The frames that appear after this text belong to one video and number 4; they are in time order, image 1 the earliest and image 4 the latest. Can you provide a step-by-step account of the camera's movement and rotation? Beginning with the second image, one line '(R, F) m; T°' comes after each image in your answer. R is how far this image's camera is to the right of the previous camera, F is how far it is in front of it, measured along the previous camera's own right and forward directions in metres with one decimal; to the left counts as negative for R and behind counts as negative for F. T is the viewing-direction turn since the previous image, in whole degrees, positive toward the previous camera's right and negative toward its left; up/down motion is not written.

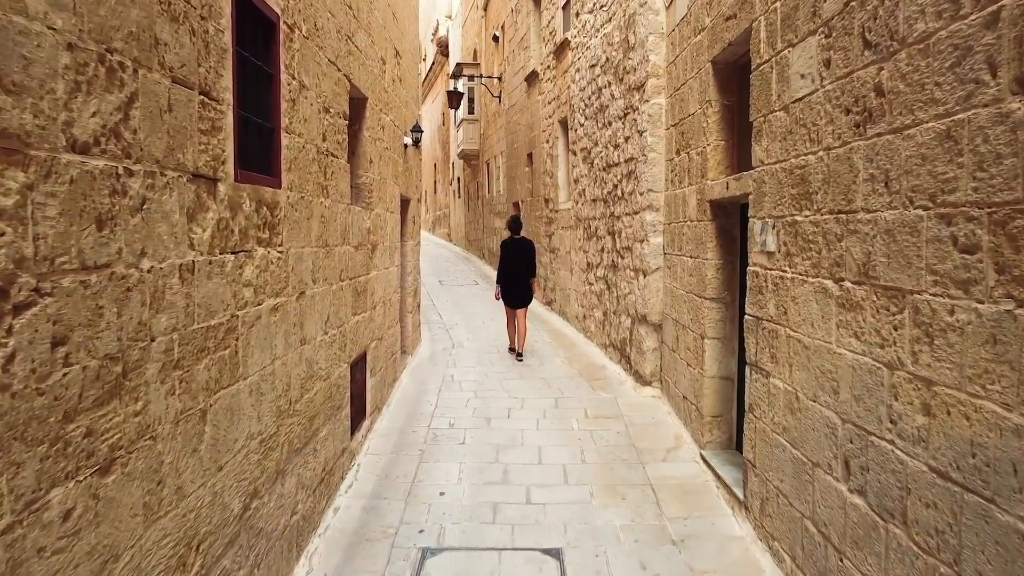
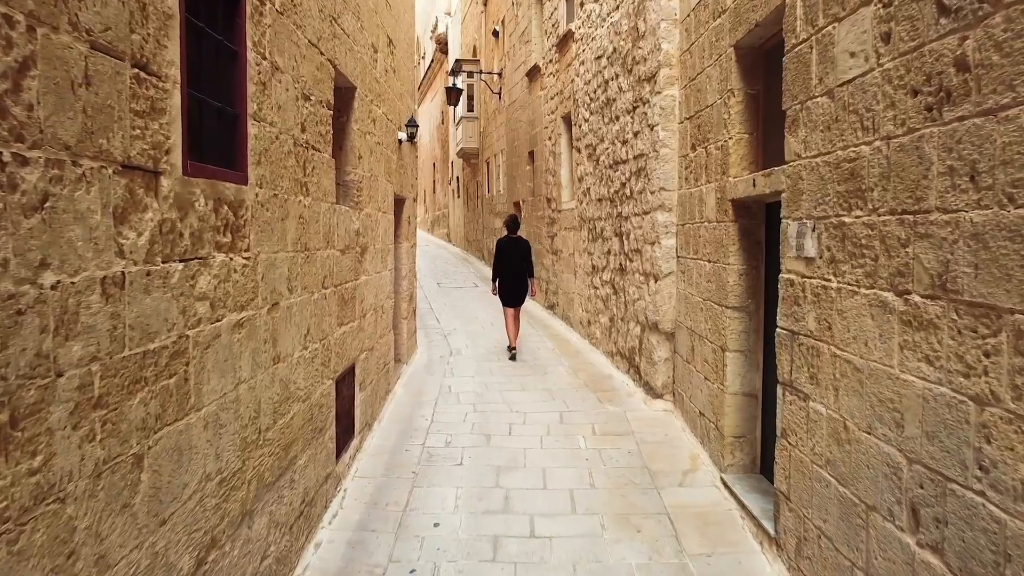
(0.0, +0.3) m; 0°
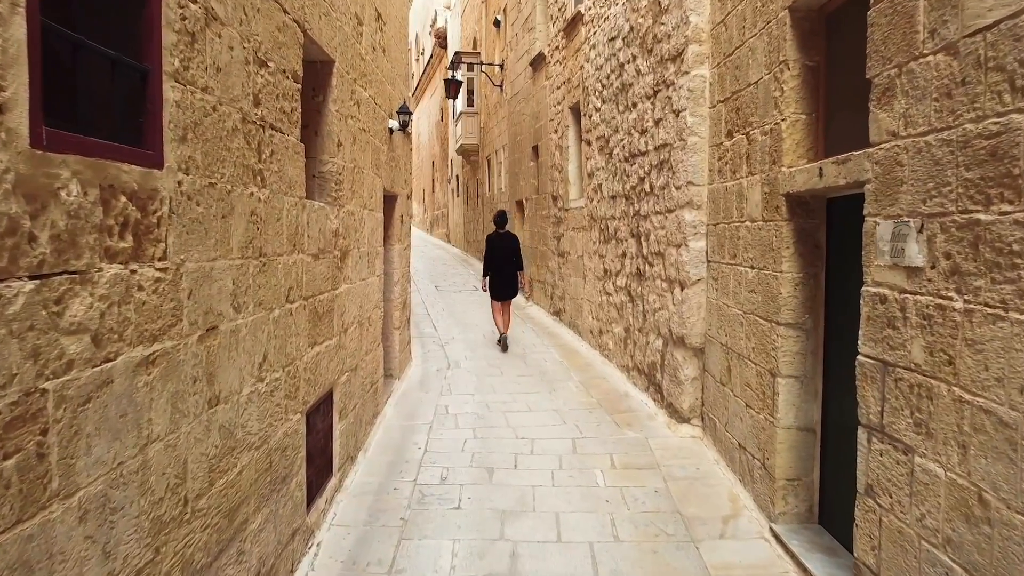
(0.0, +0.6) m; 0°
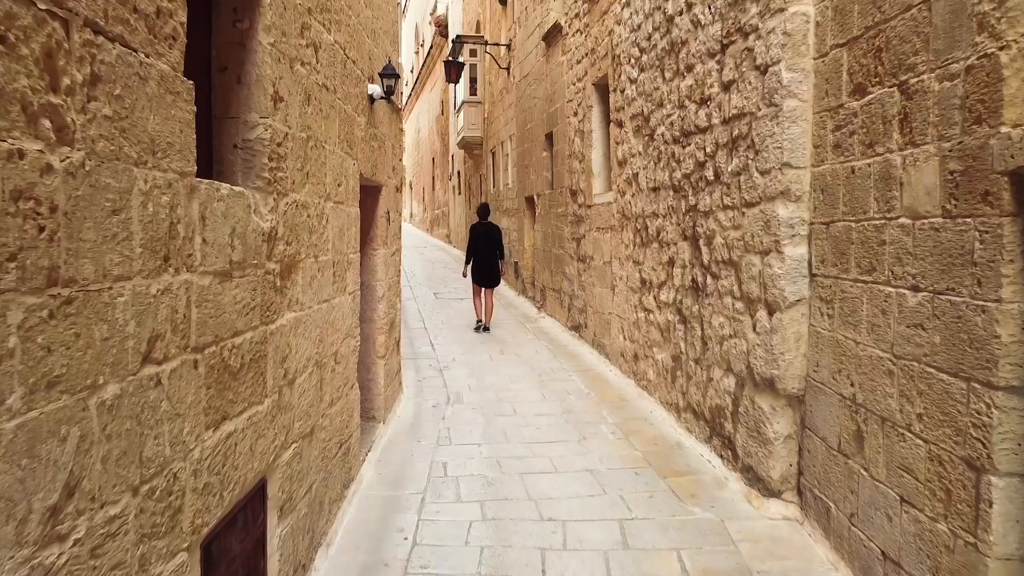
(-0.1, +1.1) m; 0°
